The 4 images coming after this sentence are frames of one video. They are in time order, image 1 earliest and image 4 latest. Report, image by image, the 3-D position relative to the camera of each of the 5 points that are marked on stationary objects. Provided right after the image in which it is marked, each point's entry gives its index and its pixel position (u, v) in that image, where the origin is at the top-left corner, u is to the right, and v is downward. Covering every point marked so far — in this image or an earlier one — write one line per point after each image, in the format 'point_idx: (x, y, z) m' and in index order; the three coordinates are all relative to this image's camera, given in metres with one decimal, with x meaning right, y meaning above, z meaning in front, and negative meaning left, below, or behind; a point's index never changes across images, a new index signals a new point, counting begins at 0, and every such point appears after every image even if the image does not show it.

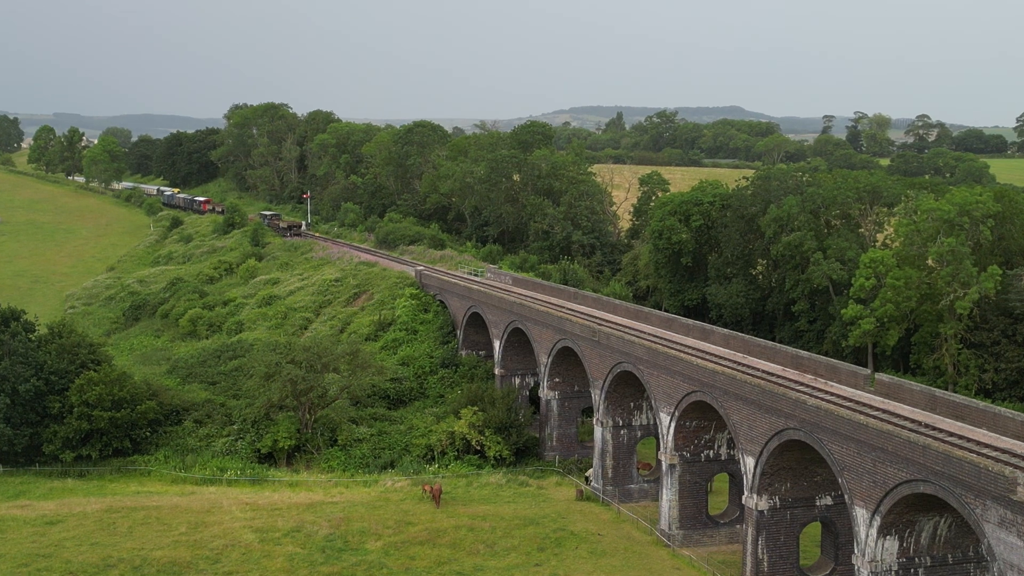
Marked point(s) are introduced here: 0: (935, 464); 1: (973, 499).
0: (+7.6, -3.1, +19.0) m
1: (+7.9, -3.6, +18.3) m
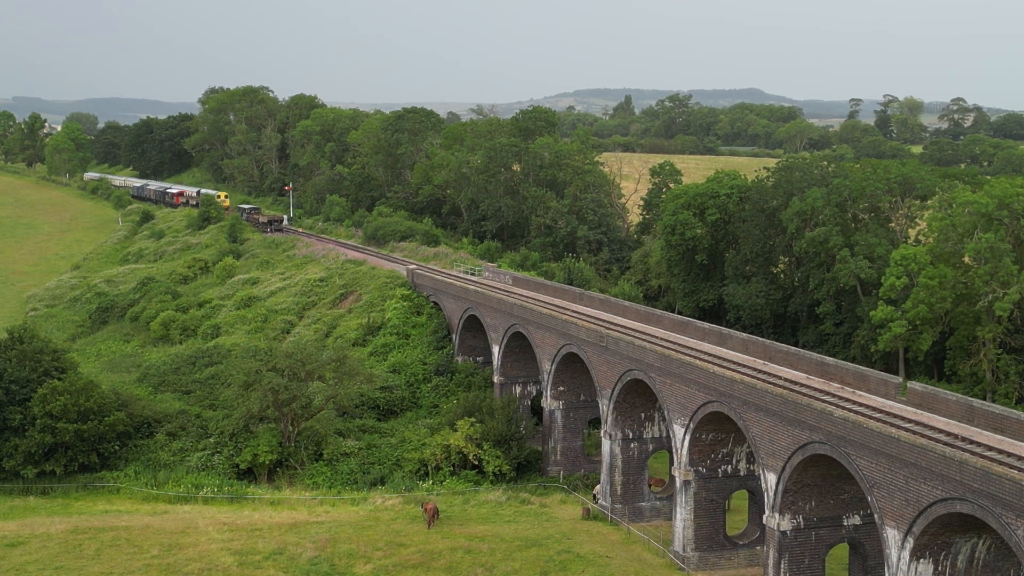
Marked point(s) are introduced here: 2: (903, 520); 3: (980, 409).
0: (+7.6, -3.2, +16.3) m
1: (+7.9, -3.7, +15.5) m
2: (+7.2, -4.3, +18.2) m
3: (+9.3, -2.4, +19.4) m
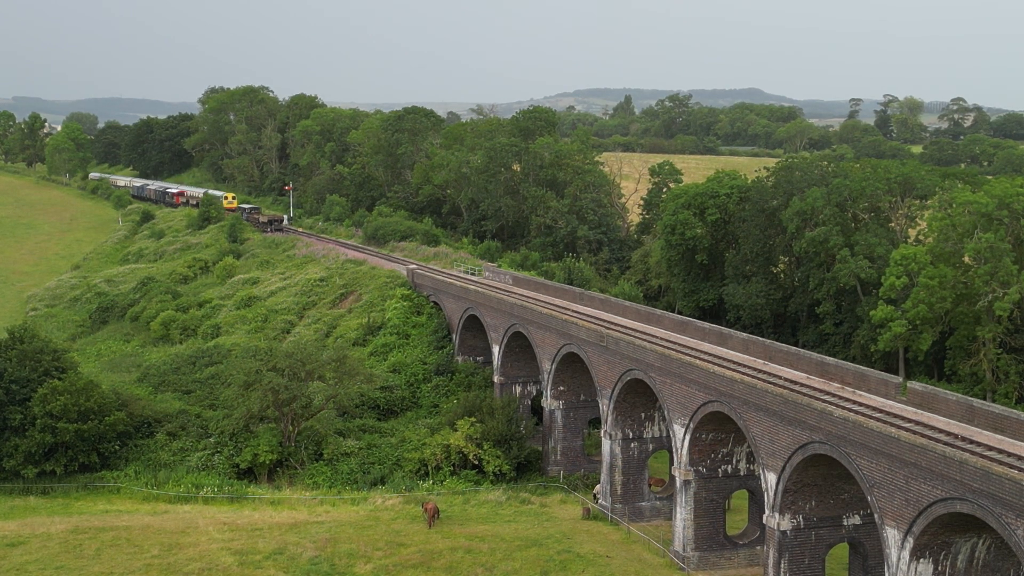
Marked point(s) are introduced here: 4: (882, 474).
0: (+7.6, -3.2, +16.3) m
1: (+7.9, -3.7, +15.5) m
2: (+7.2, -4.3, +18.2) m
3: (+9.3, -2.4, +19.4) m
4: (+7.0, -3.5, +18.6) m
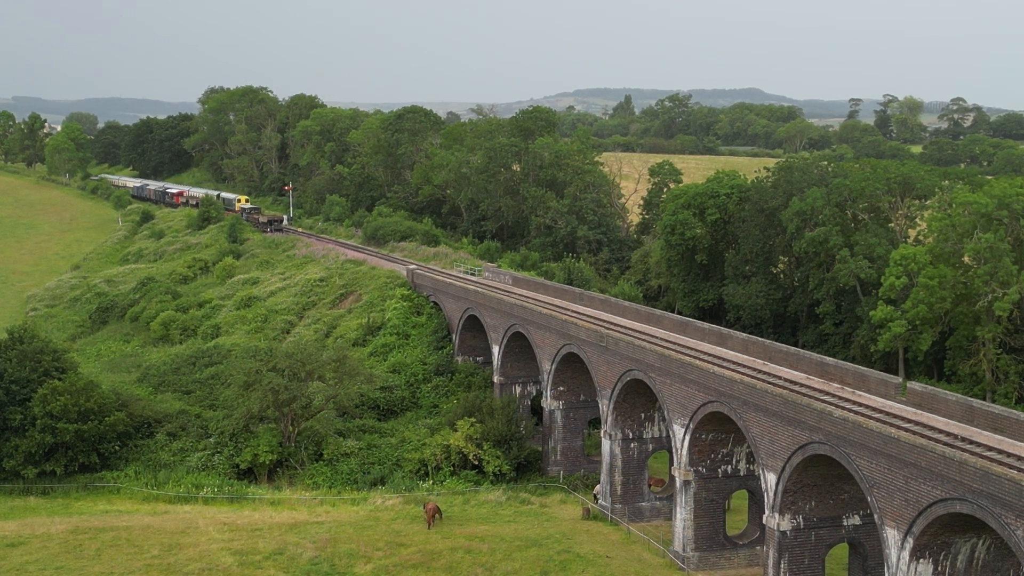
0: (+7.6, -3.2, +16.3) m
1: (+7.9, -3.7, +15.5) m
2: (+7.2, -4.3, +18.2) m
3: (+9.3, -2.4, +19.5) m
4: (+7.0, -3.5, +18.6) m
